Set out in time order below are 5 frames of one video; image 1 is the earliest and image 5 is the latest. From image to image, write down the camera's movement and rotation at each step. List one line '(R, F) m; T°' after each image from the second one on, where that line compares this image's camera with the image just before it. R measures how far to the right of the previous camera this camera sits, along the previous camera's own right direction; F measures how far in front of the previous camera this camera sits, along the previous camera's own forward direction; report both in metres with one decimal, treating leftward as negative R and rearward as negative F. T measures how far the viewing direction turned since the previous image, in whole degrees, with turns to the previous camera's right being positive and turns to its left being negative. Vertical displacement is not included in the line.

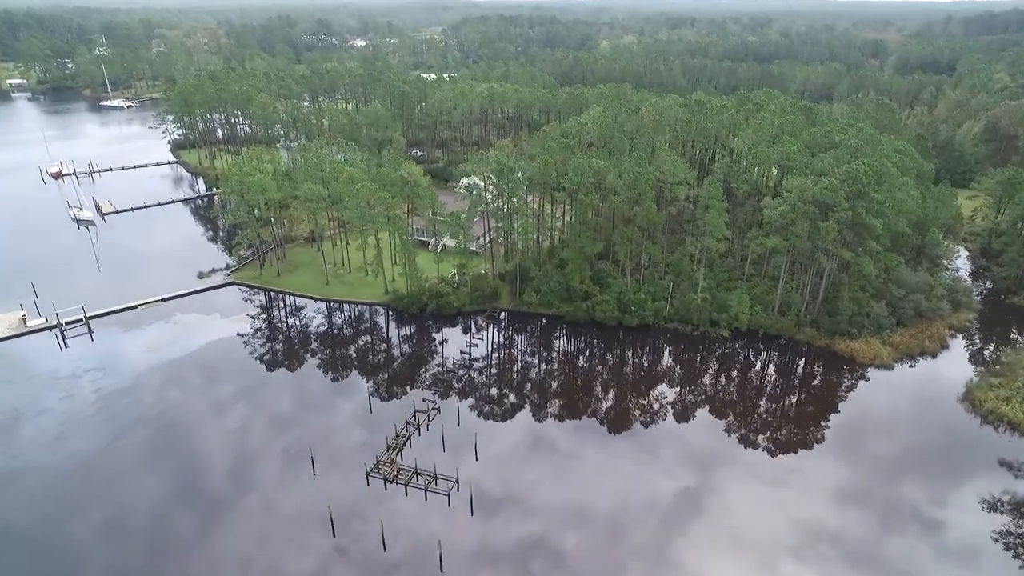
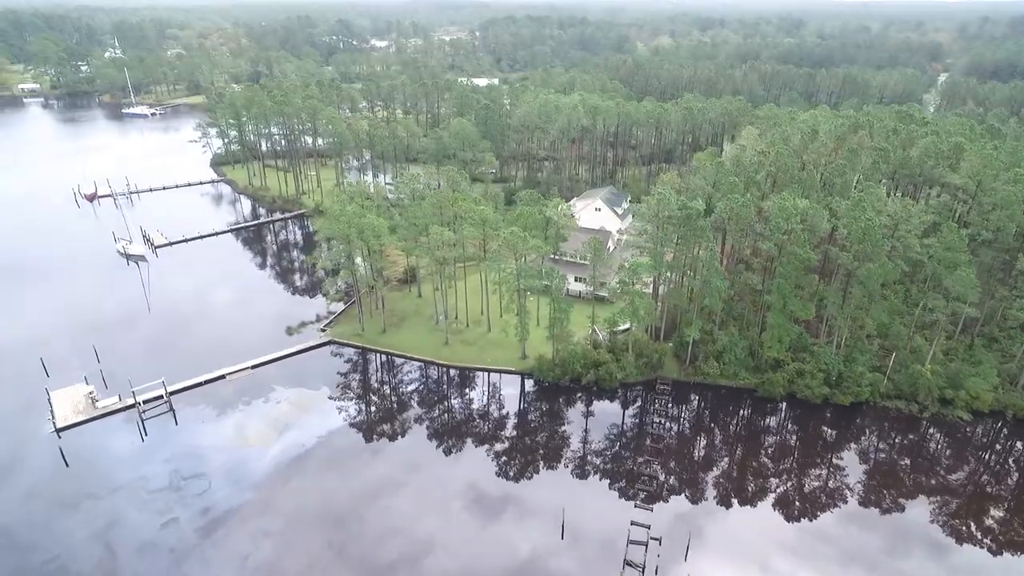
(-10.7, +8.0) m; 0°
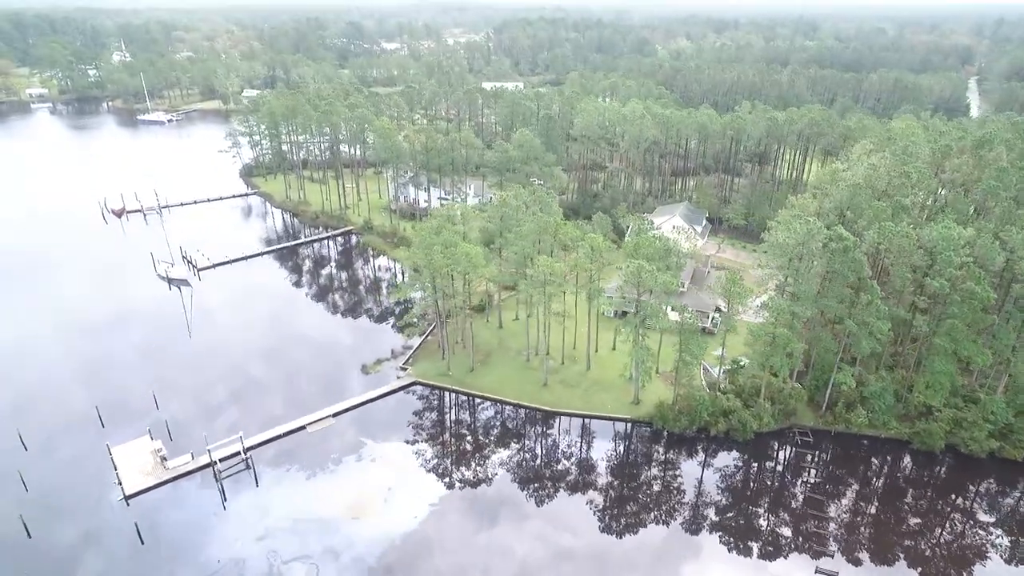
(-6.7, +4.1) m; 0°
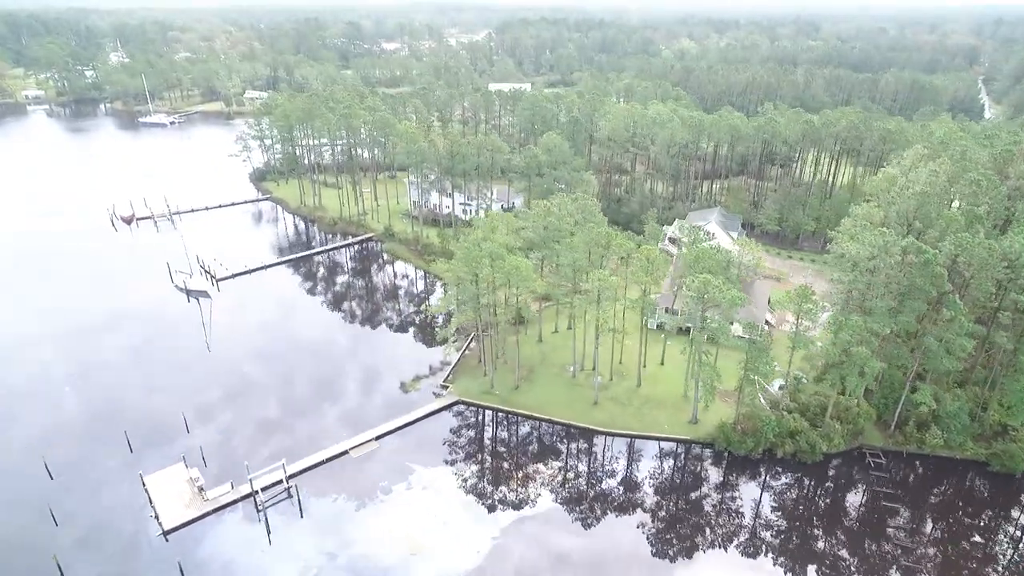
(-3.2, +1.7) m; +1°
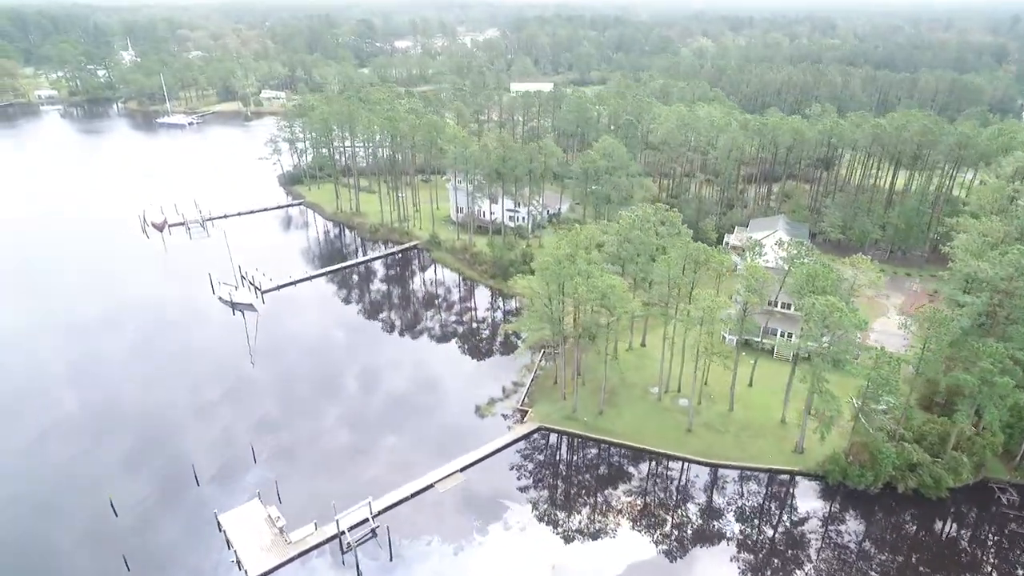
(-4.7, +2.3) m; 0°
